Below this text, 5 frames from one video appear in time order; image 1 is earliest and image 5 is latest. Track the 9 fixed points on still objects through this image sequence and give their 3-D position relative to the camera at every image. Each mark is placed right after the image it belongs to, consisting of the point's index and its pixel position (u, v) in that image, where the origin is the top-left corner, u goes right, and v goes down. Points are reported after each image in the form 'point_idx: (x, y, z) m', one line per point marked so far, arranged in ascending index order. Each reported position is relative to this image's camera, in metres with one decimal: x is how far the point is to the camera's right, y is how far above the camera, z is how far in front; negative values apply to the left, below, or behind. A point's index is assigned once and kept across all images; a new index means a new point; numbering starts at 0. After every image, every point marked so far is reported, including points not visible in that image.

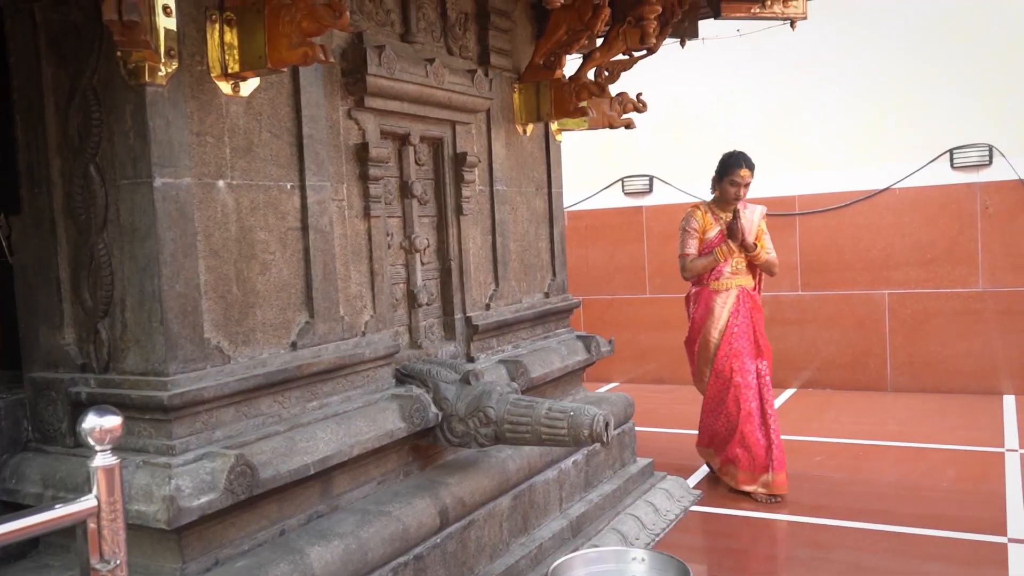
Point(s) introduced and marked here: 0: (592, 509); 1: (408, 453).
0: (+0.3, -0.8, +3.4) m
1: (-0.3, -0.5, +2.7) m
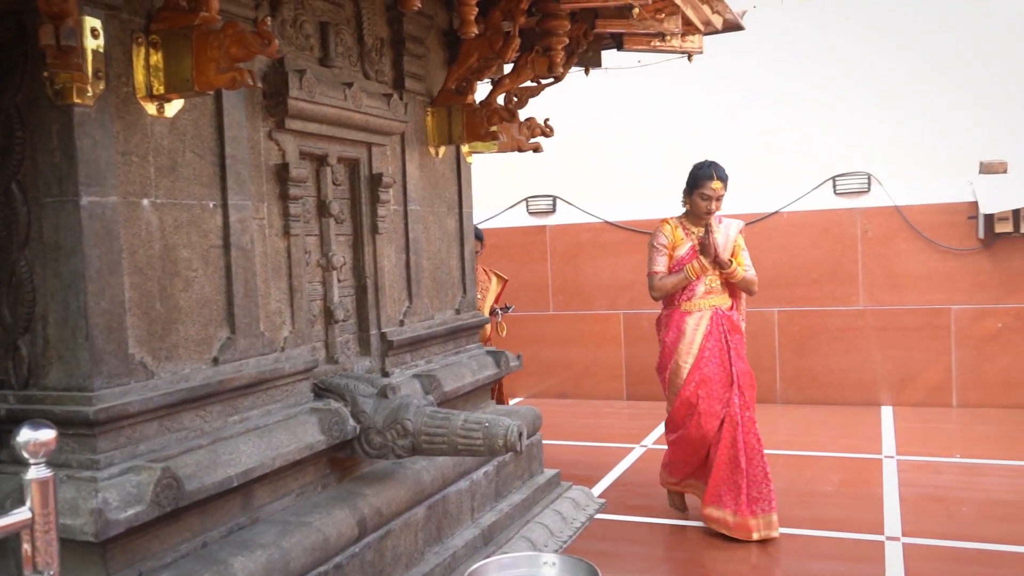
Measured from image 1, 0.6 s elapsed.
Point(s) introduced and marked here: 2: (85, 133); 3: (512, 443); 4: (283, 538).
0: (0.0, -0.9, +3.5) m
1: (-0.6, -0.6, +2.8) m
2: (-1.0, +0.4, +2.0) m
3: (0.0, -0.5, +2.7) m
4: (-0.6, -0.7, +2.4) m
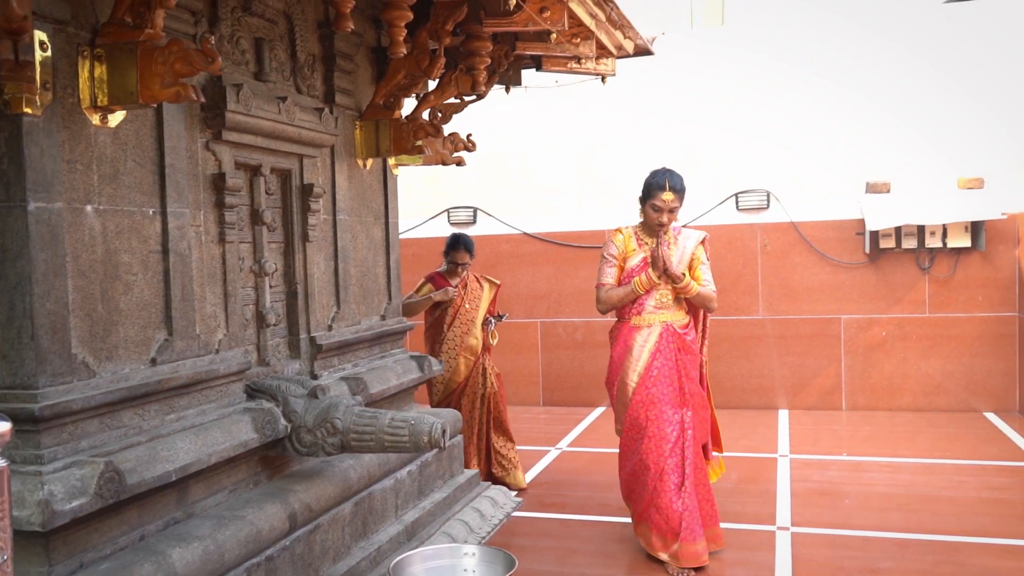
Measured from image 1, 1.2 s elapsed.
0: (-0.4, -0.9, +3.7) m
1: (-0.8, -0.6, +2.9) m
2: (-1.2, +0.4, +2.1) m
3: (-0.2, -0.5, +2.8) m
4: (-0.8, -0.7, +2.5) m
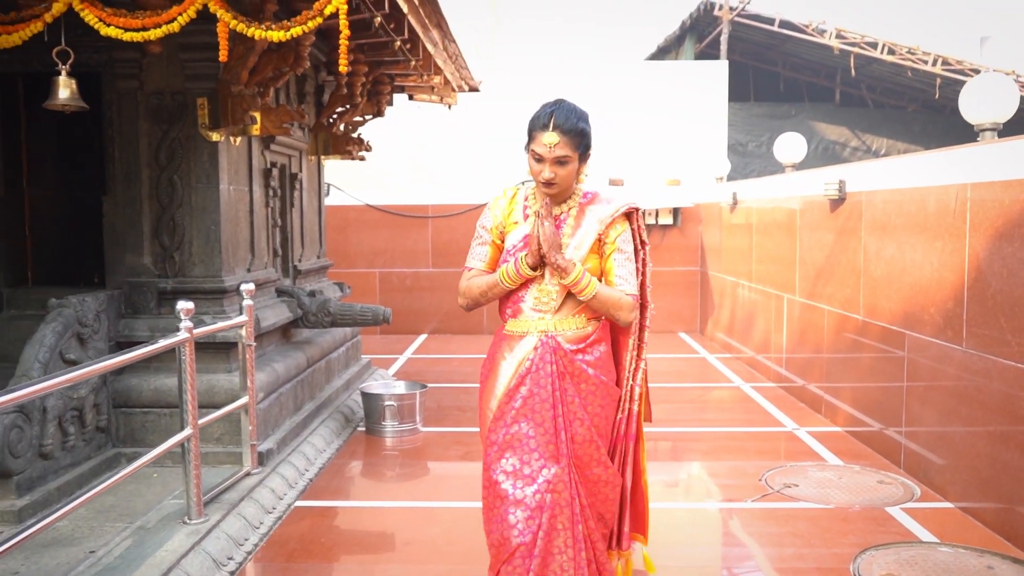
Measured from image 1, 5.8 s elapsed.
0: (-1.1, -0.6, +6.0) m
1: (-1.3, -0.3, +5.1) m
2: (-1.4, +0.6, +4.3) m
3: (-0.7, -0.2, +5.2) m
4: (-1.2, -0.4, +4.8) m
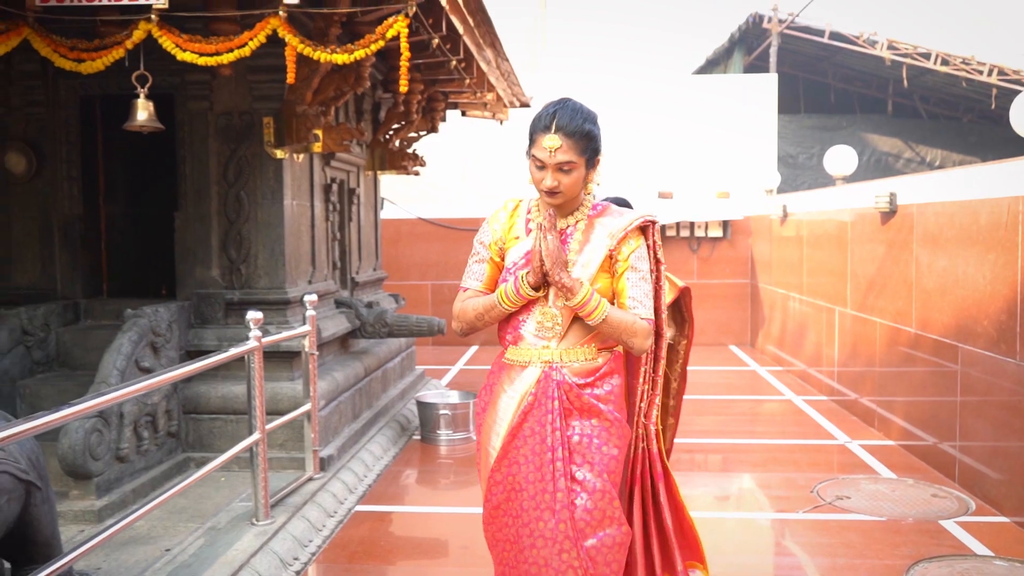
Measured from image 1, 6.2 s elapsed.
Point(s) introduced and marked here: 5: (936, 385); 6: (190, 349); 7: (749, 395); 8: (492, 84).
0: (-0.7, -0.7, +6.2) m
1: (-1.0, -0.3, +5.3) m
2: (-1.2, +0.6, +4.5) m
3: (-0.4, -0.3, +5.4) m
4: (-0.9, -0.5, +4.9) m
5: (+2.3, -0.5, +4.7) m
6: (-1.6, -0.3, +4.4) m
7: (+1.9, -0.8, +7.0) m
8: (-0.1, +1.4, +6.1) m
